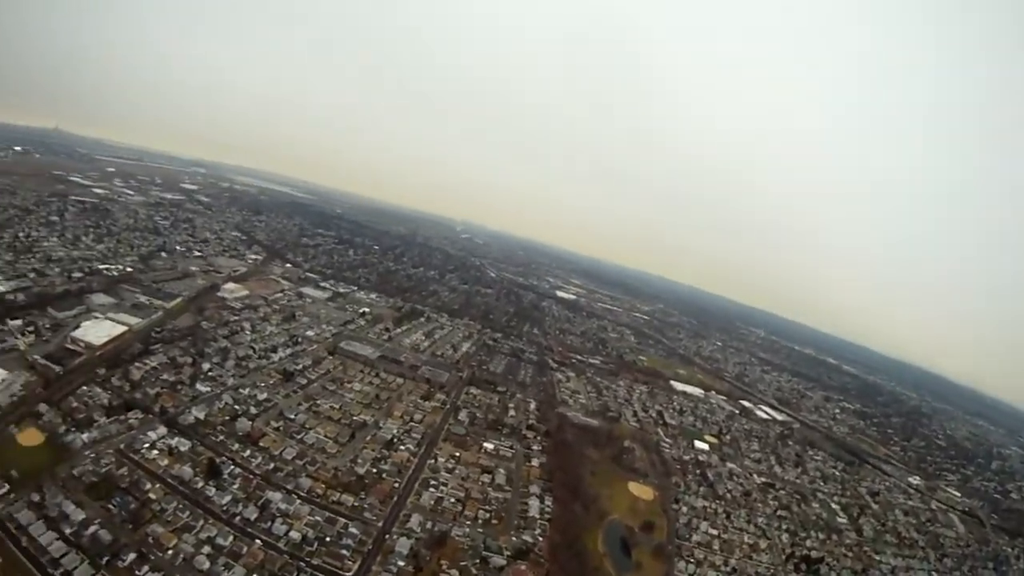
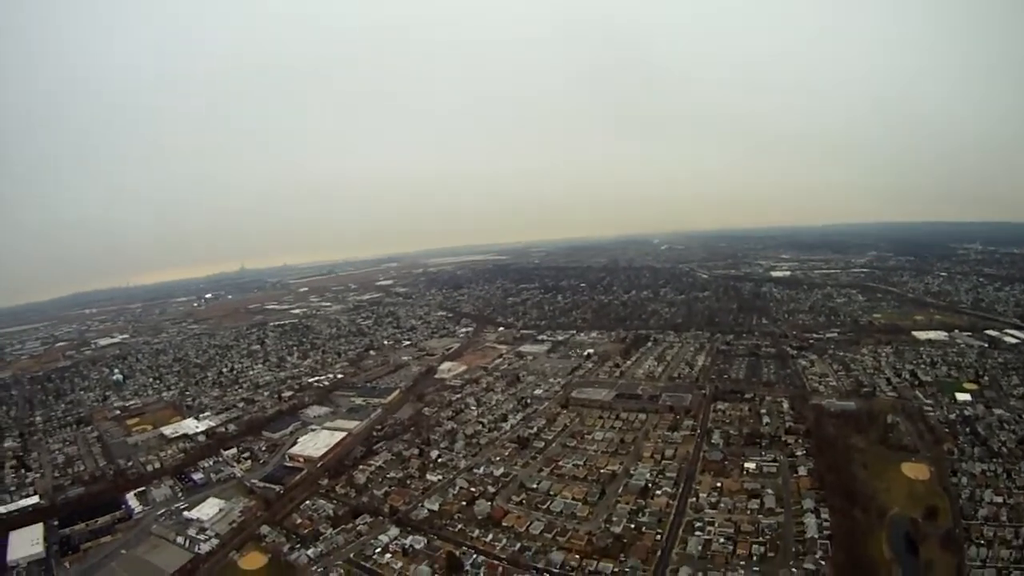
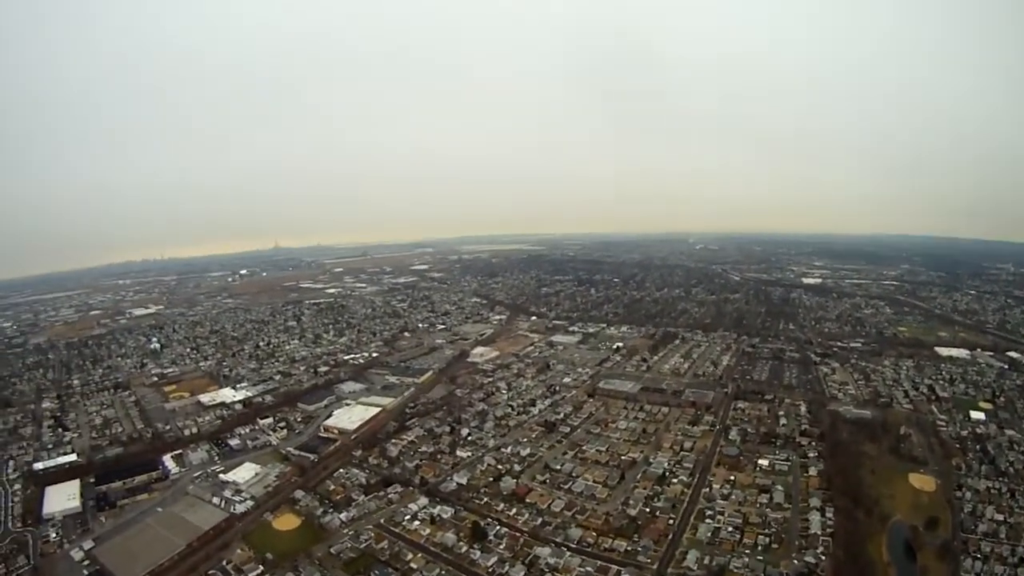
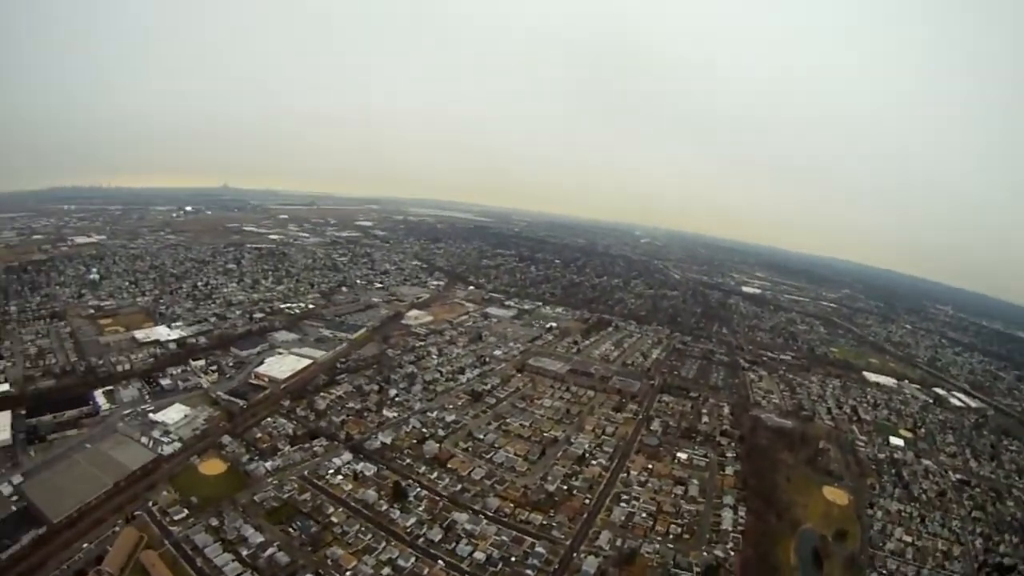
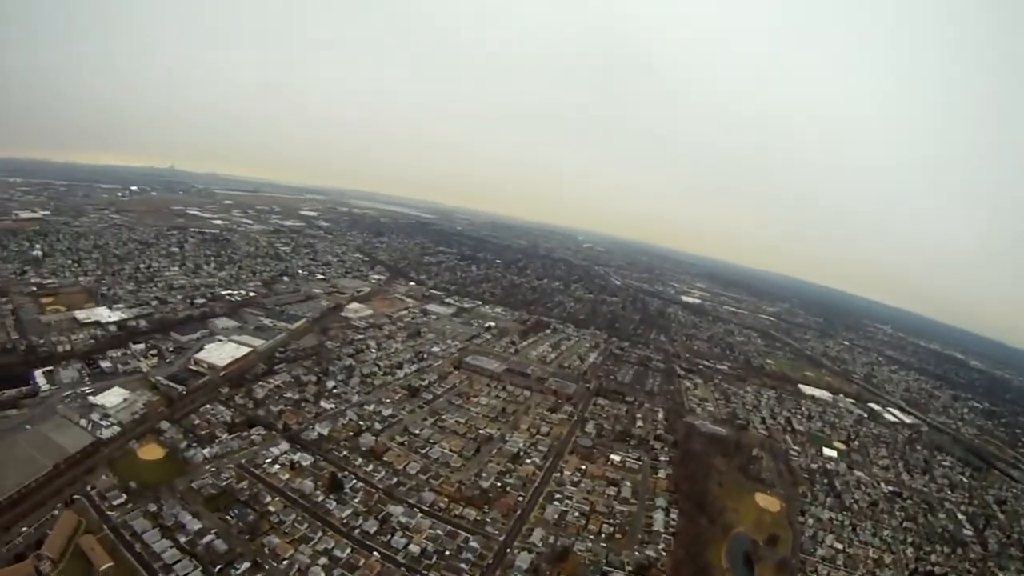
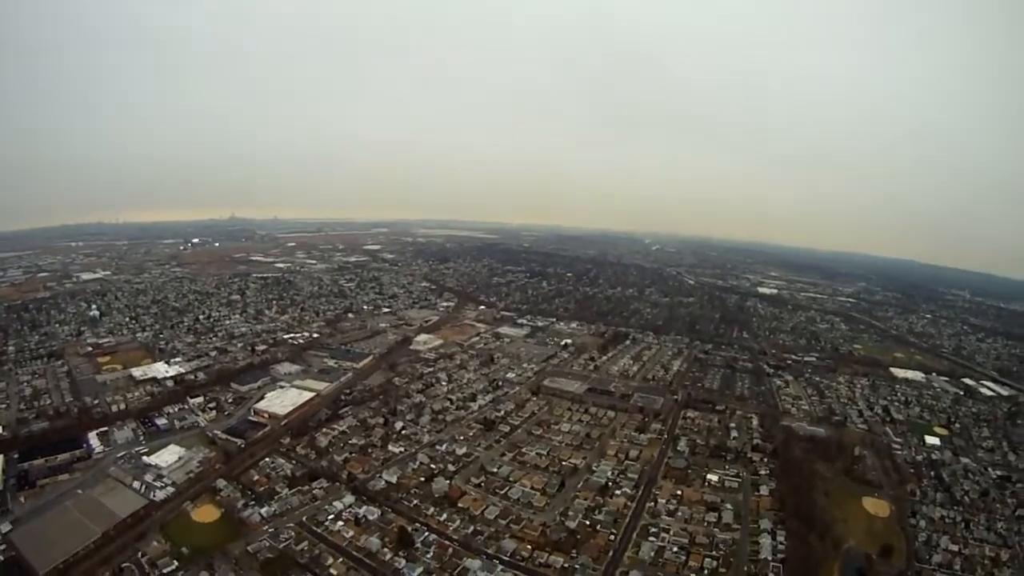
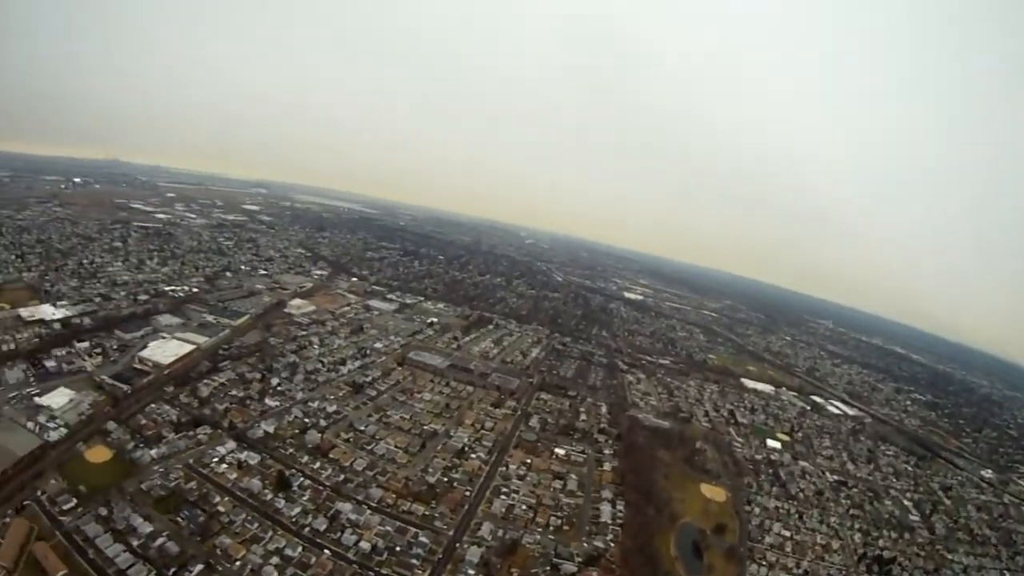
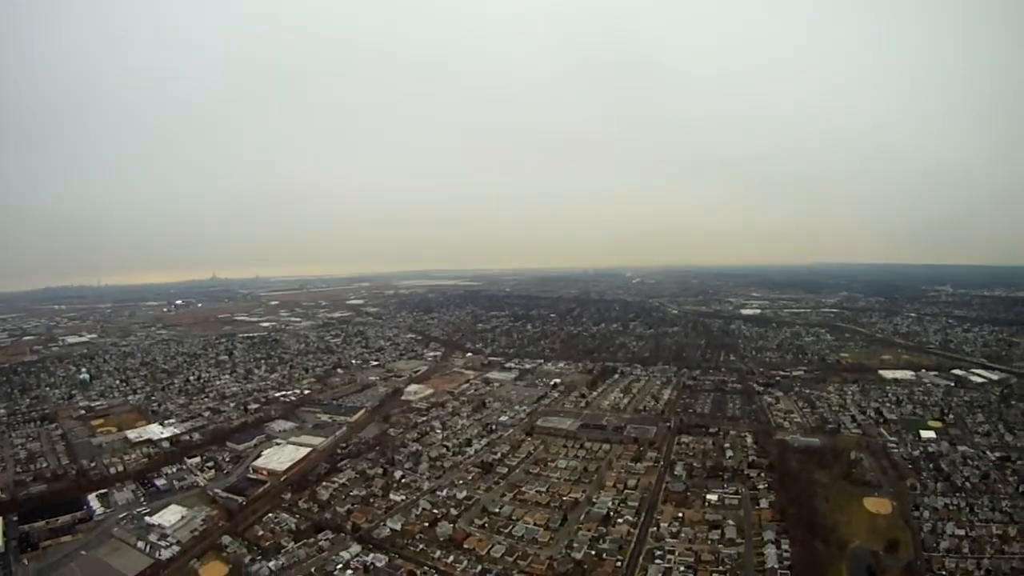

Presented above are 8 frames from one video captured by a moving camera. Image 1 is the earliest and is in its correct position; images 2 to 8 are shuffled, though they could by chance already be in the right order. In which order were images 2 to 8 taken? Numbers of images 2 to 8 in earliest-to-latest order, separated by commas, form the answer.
7, 5, 4, 3, 8, 2, 6
